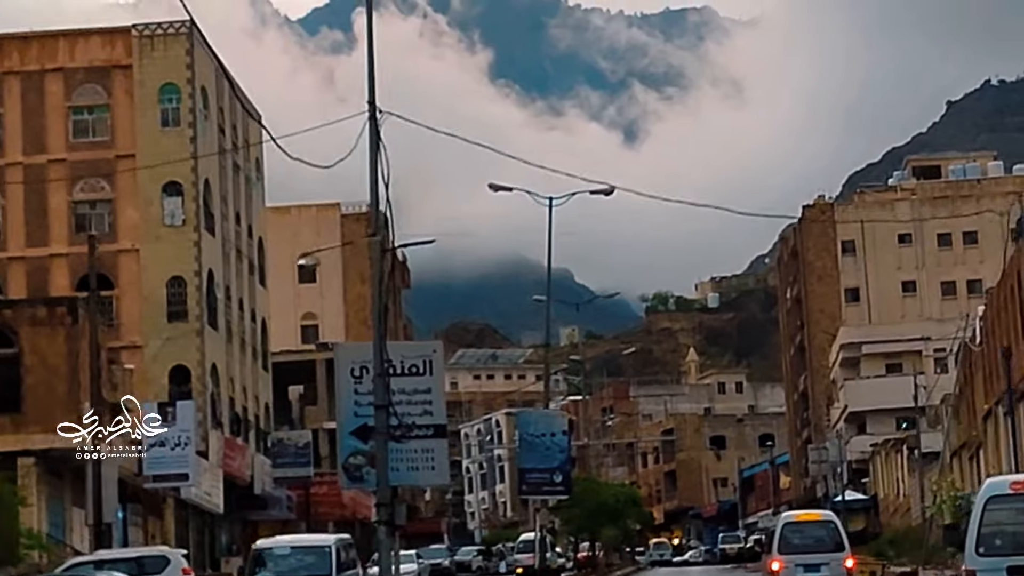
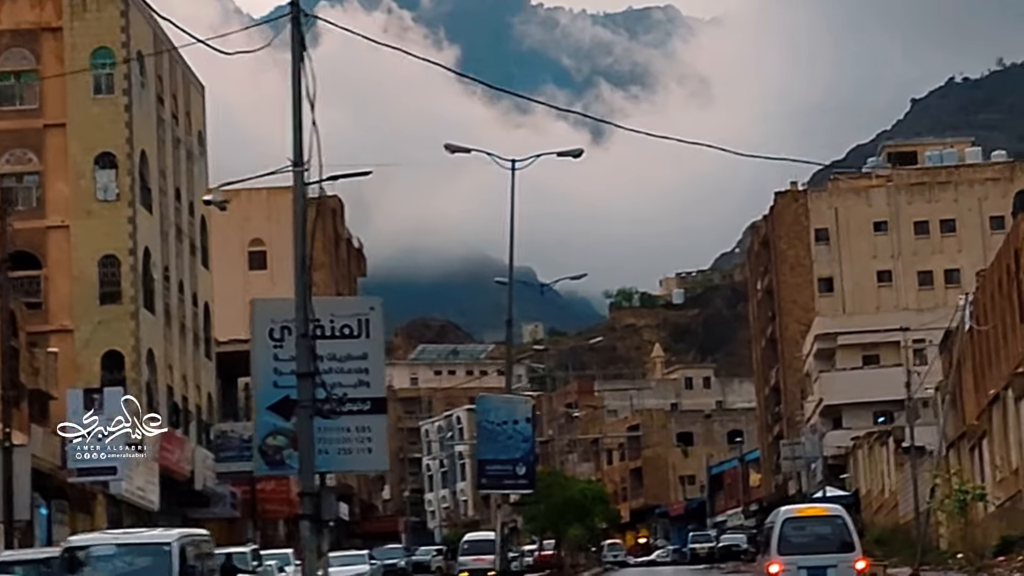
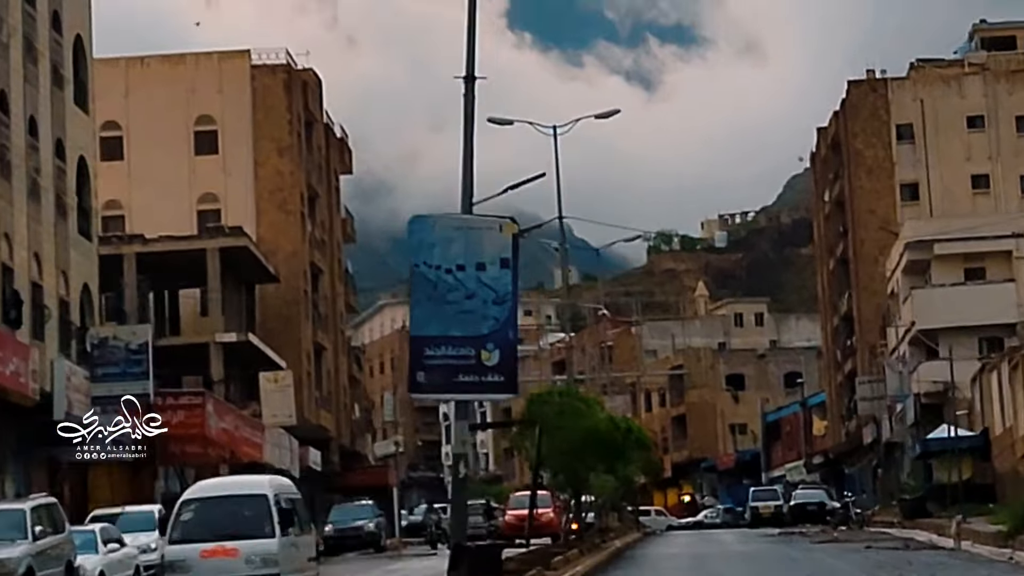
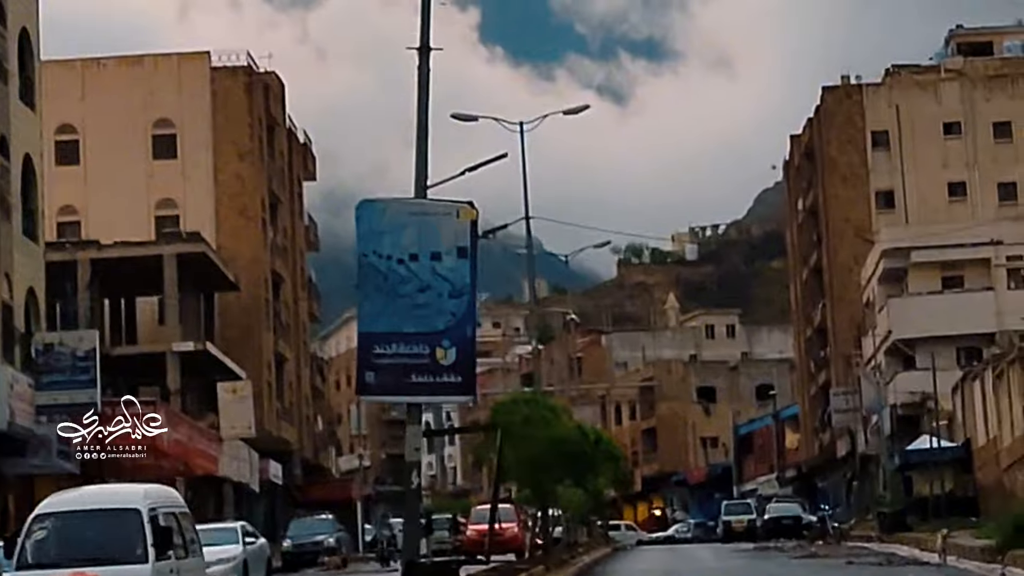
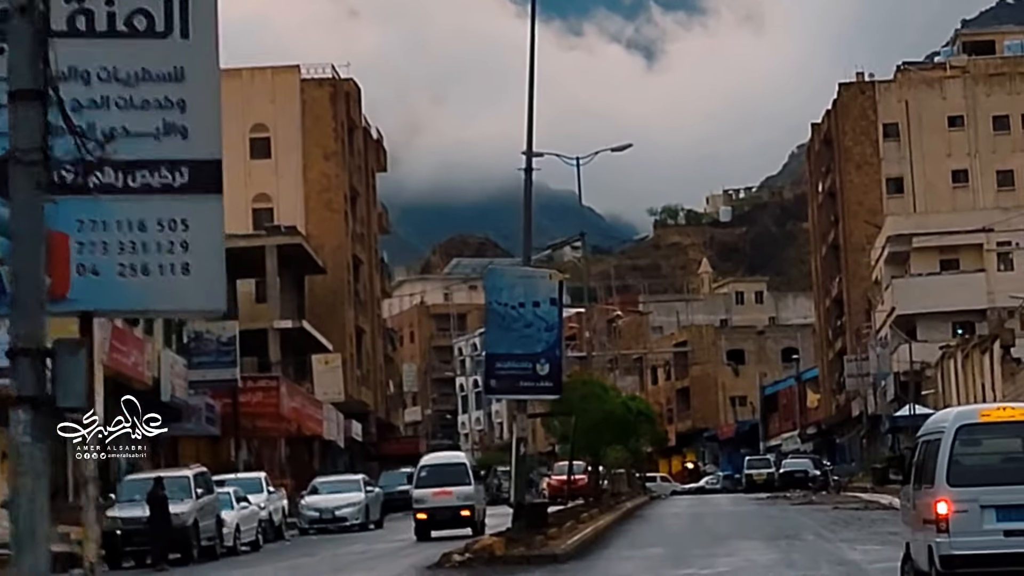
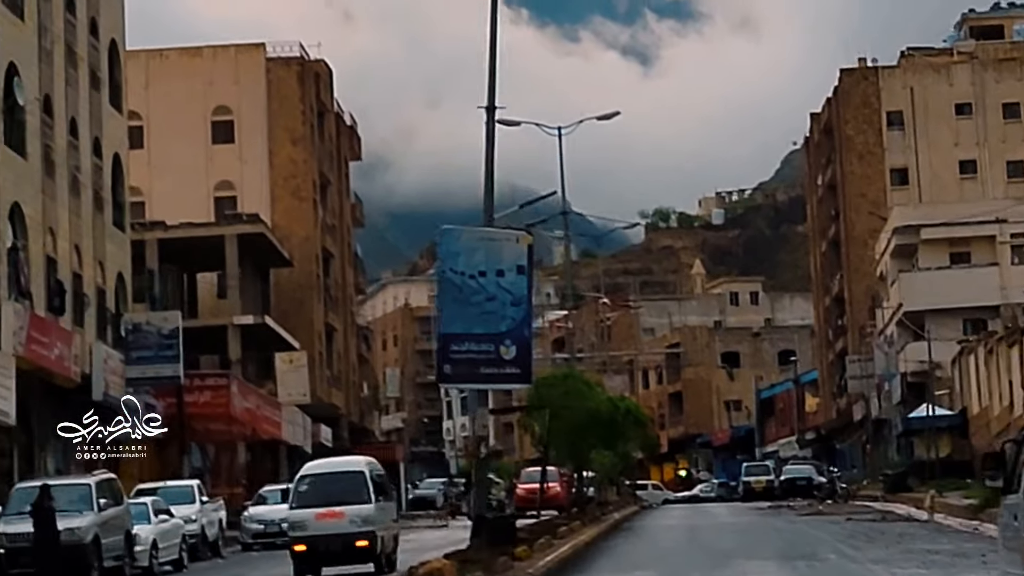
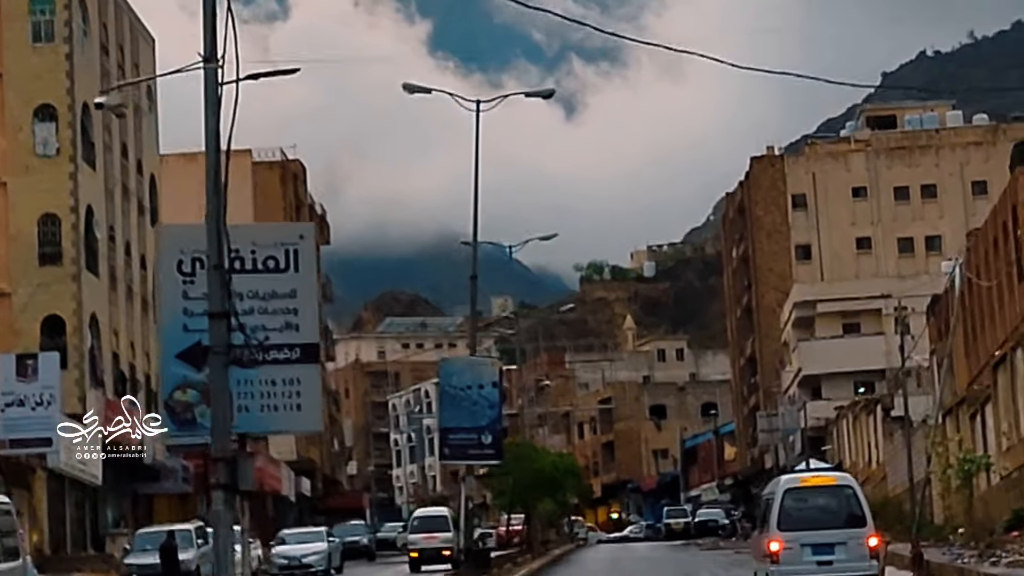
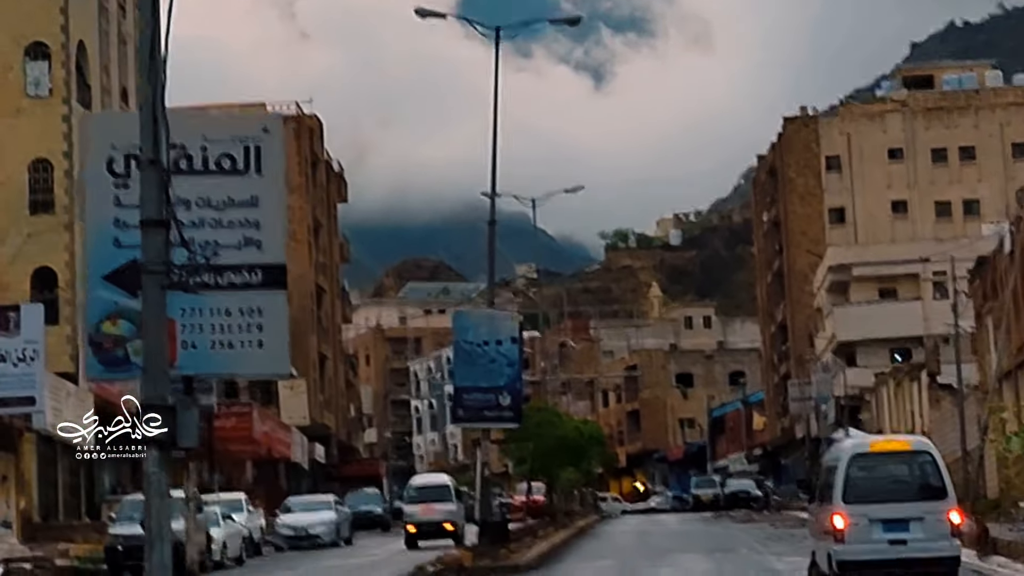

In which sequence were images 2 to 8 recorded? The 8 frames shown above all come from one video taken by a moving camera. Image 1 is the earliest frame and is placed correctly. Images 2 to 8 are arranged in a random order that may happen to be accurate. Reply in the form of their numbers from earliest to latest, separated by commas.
2, 7, 8, 5, 6, 3, 4
